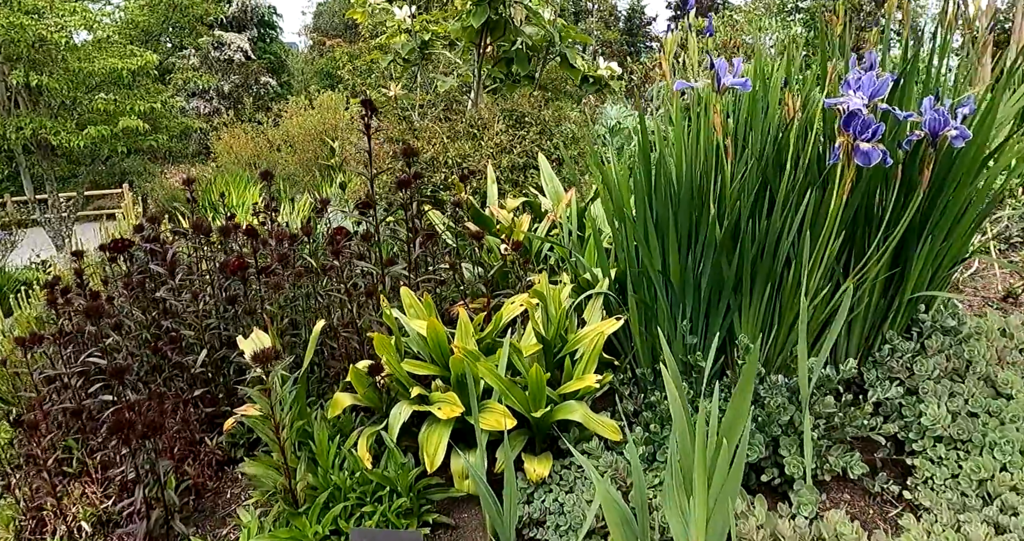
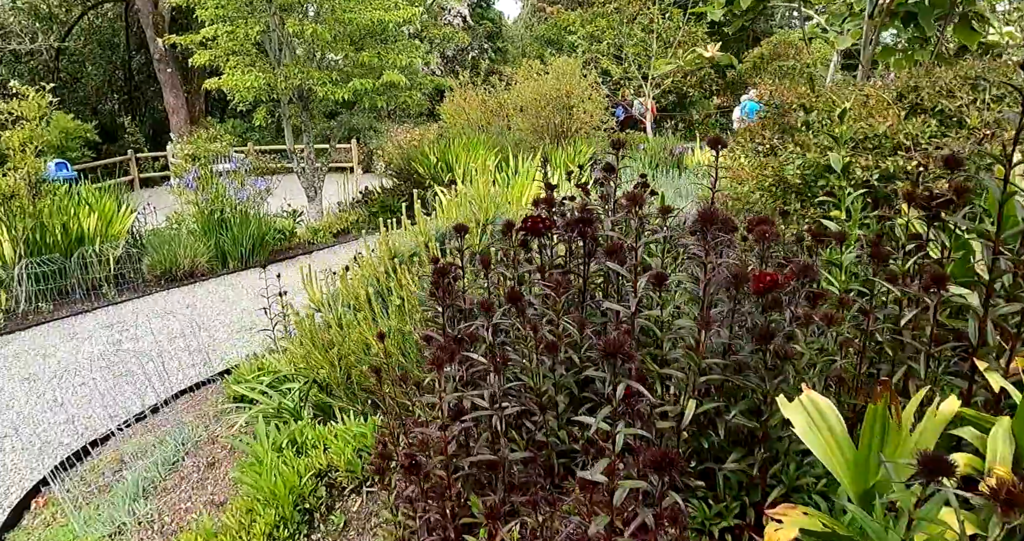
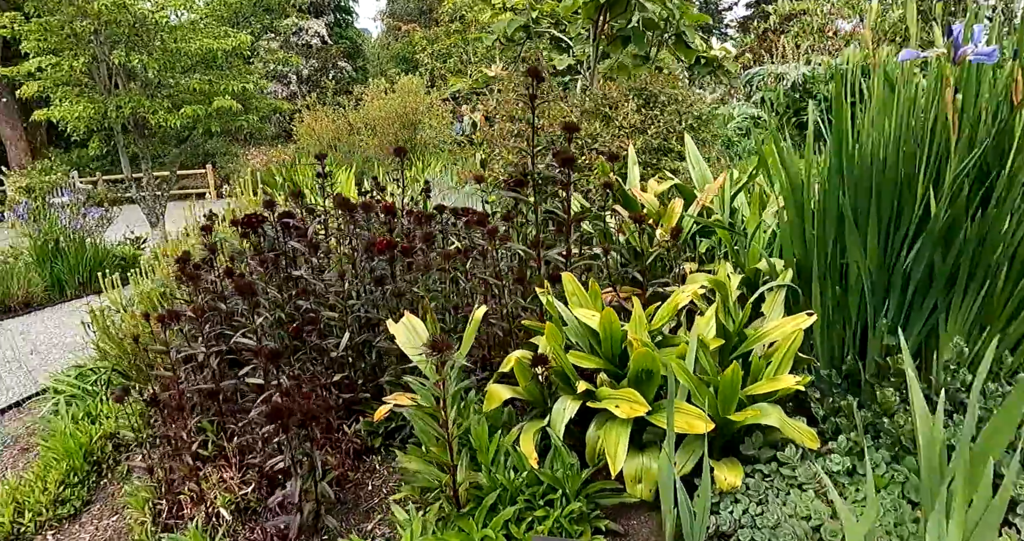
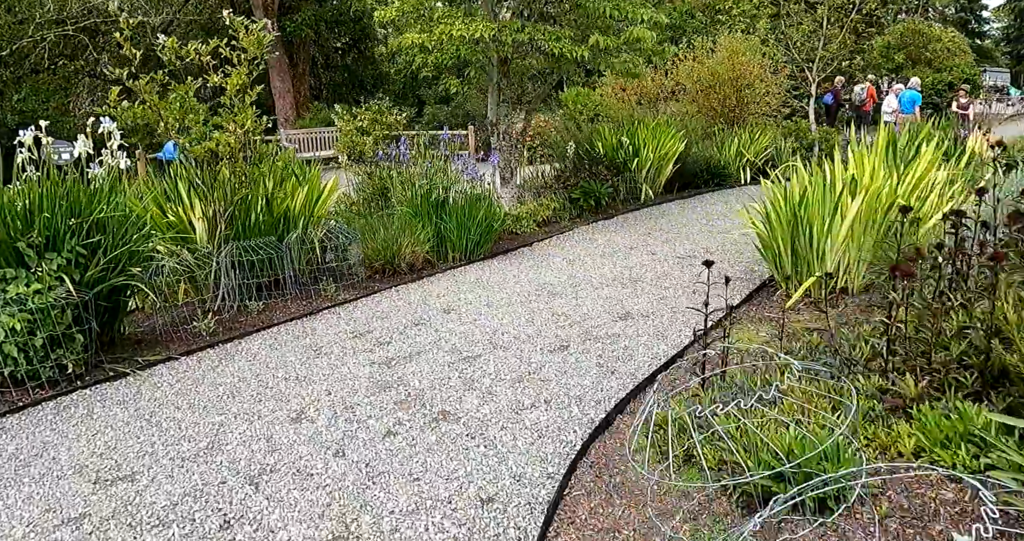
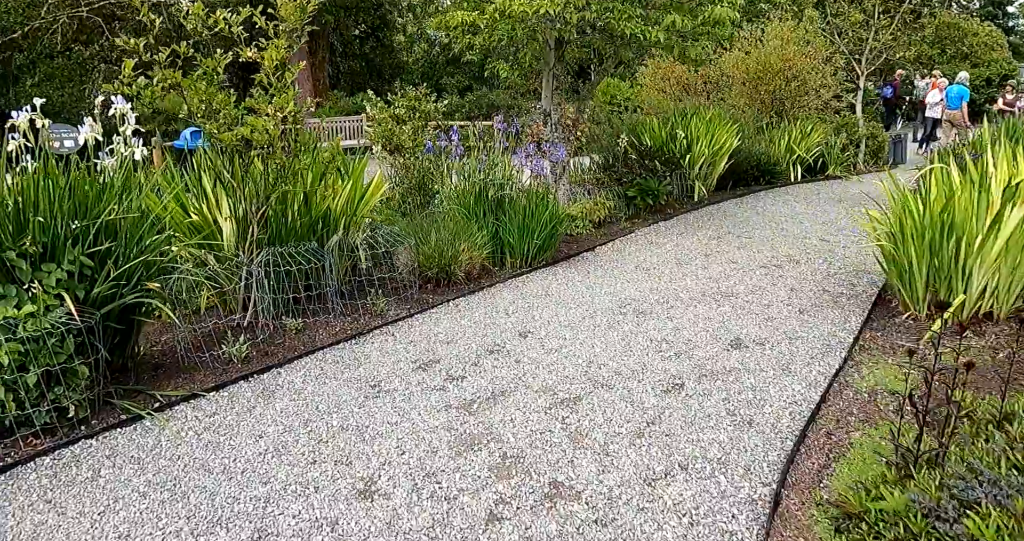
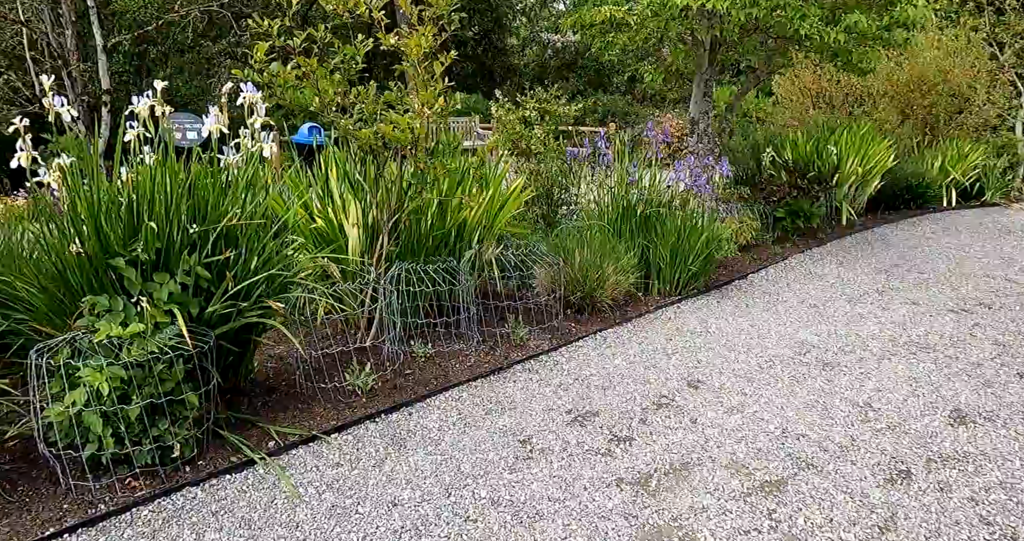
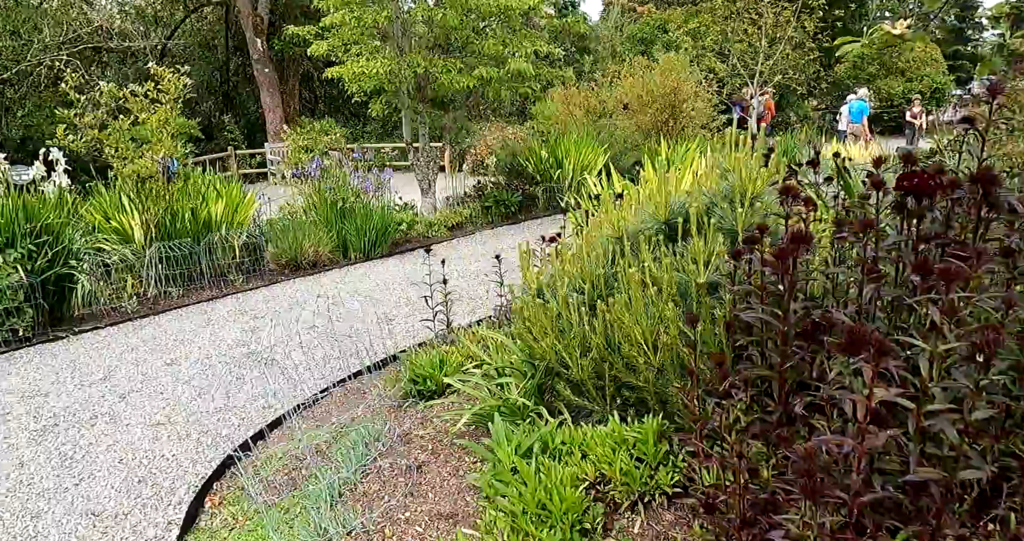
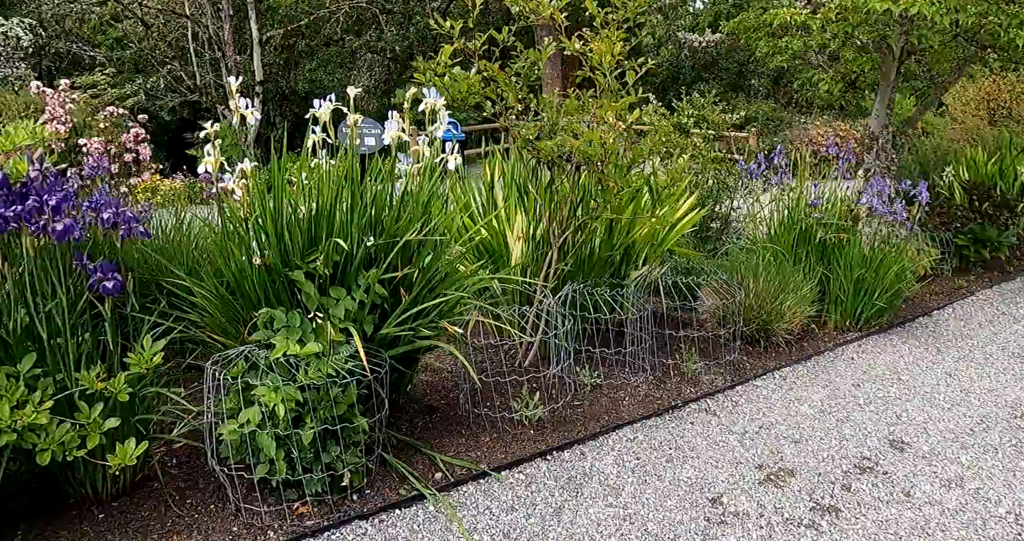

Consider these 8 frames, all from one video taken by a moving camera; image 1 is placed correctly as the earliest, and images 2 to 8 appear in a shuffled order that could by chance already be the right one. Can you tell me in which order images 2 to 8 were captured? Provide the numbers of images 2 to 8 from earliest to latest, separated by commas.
3, 2, 7, 4, 5, 6, 8
